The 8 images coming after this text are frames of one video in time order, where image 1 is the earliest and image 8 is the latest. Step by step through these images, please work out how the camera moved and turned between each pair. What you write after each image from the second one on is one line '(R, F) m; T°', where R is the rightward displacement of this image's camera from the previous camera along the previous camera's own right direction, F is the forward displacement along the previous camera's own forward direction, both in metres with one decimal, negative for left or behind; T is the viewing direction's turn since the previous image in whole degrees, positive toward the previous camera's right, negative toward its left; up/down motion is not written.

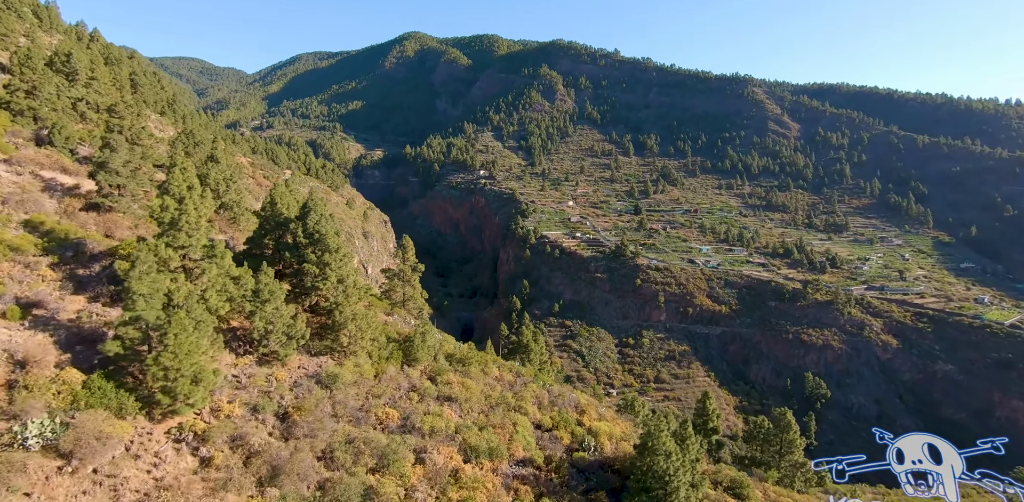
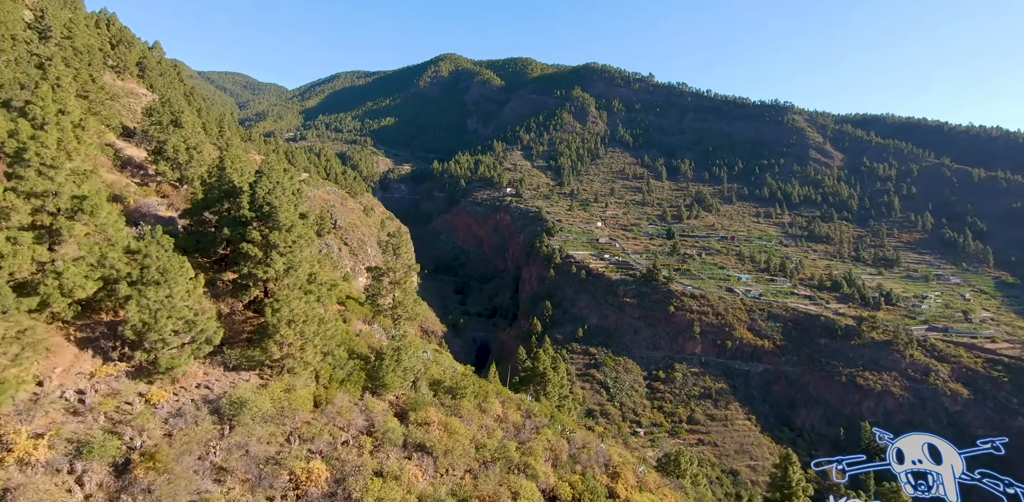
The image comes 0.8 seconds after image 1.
(+0.4, +6.9) m; -3°
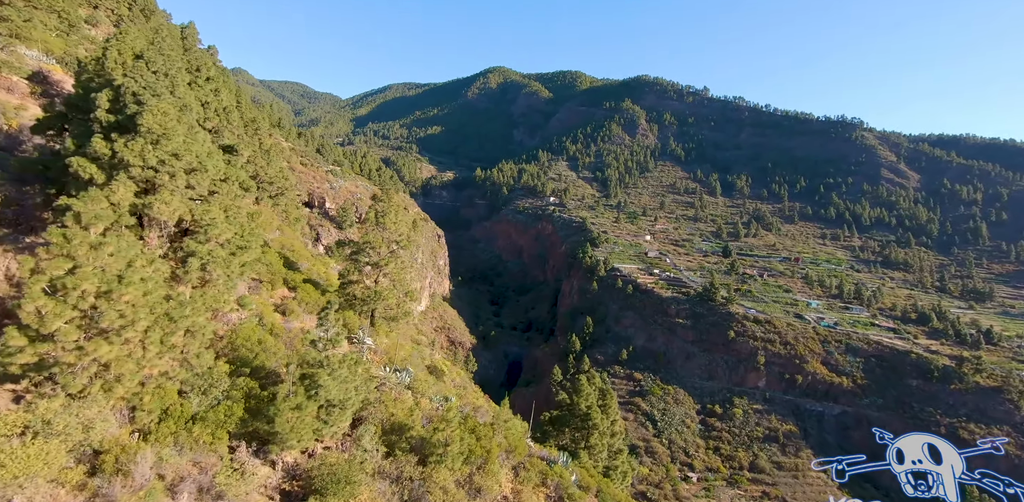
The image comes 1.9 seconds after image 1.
(+0.2, +8.4) m; -4°
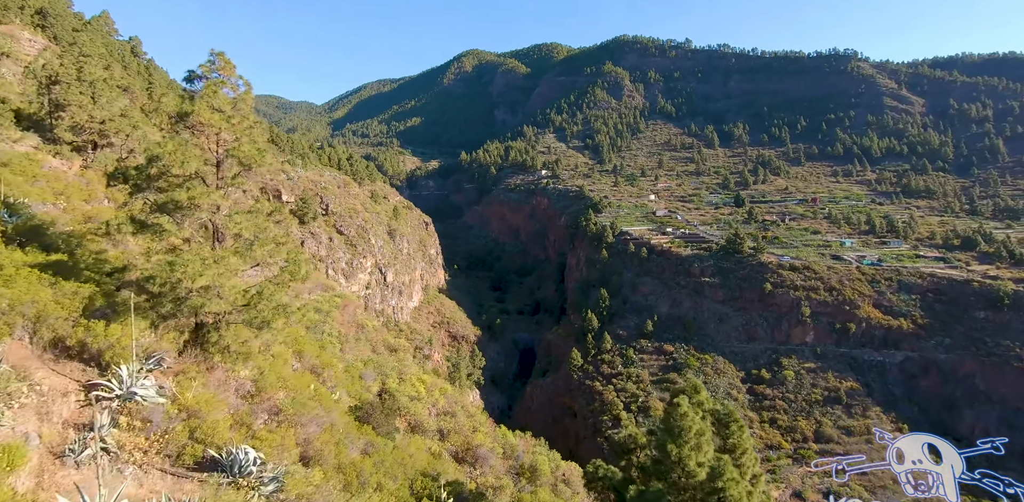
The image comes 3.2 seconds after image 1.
(0.0, +8.9) m; 0°
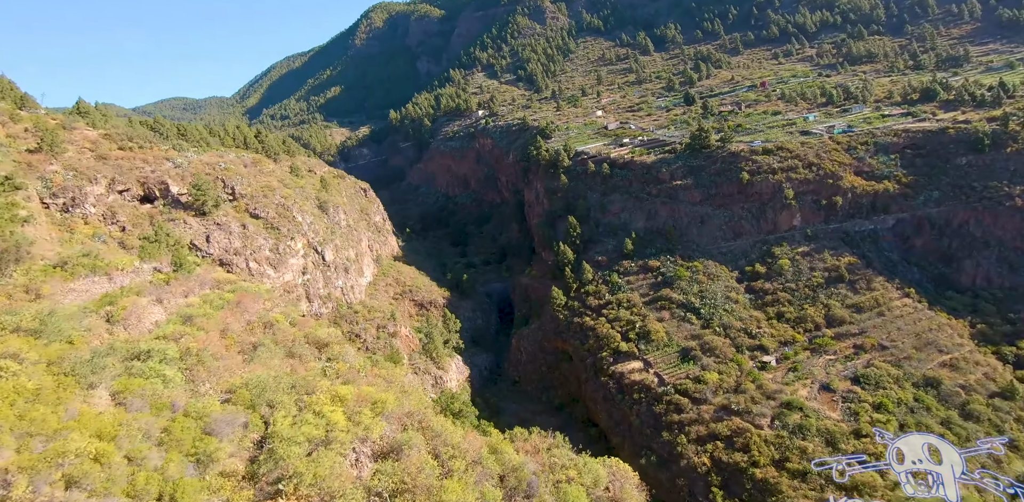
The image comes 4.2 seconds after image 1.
(-0.2, +6.5) m; +4°
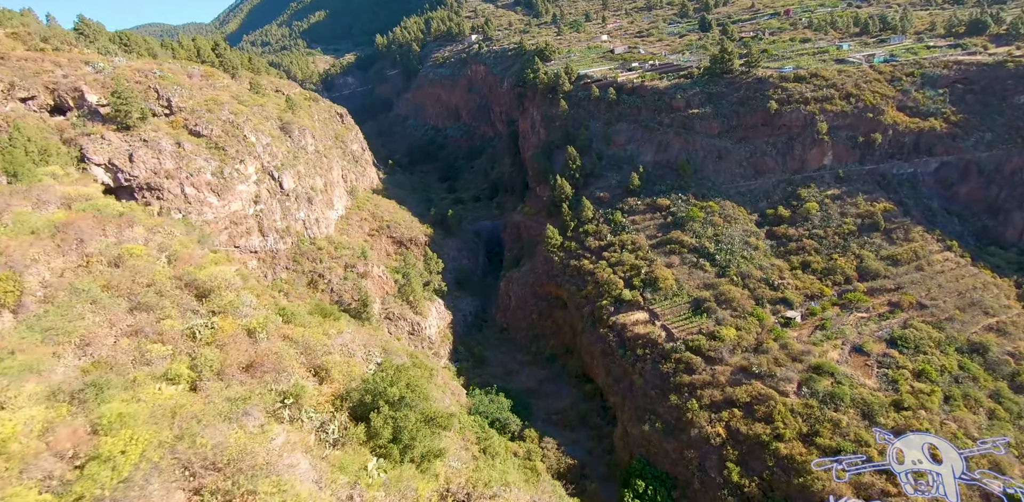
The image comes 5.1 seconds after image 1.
(+0.1, +6.5) m; +1°
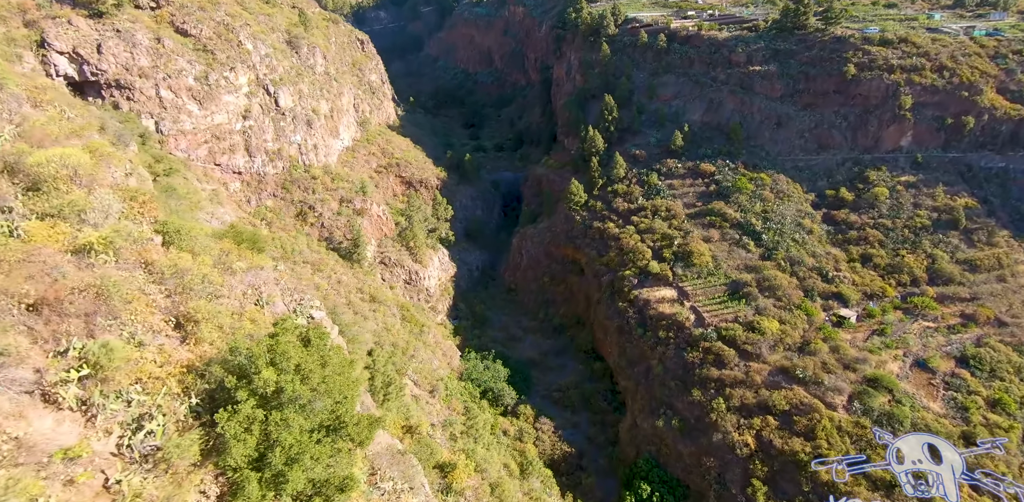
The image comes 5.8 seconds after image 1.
(+0.3, +5.2) m; -2°
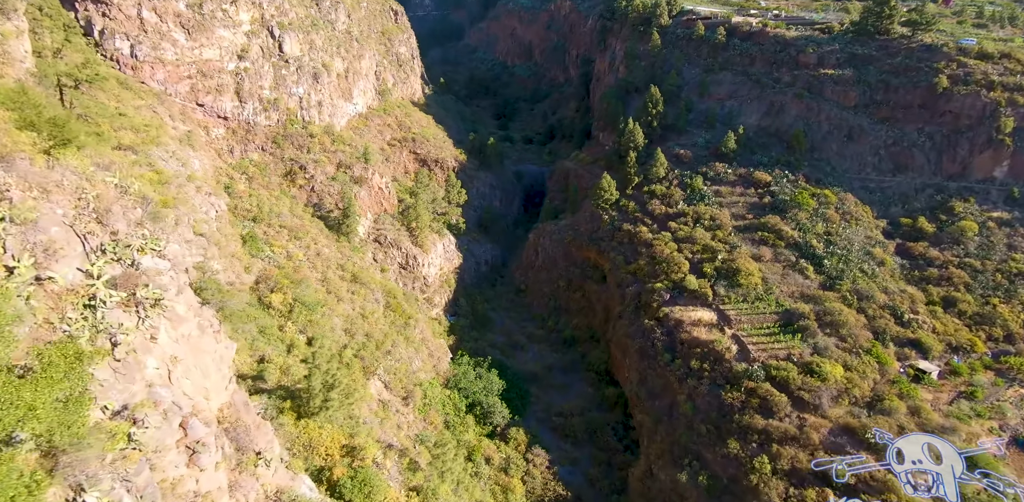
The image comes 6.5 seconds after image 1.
(+0.4, +5.4) m; -2°
